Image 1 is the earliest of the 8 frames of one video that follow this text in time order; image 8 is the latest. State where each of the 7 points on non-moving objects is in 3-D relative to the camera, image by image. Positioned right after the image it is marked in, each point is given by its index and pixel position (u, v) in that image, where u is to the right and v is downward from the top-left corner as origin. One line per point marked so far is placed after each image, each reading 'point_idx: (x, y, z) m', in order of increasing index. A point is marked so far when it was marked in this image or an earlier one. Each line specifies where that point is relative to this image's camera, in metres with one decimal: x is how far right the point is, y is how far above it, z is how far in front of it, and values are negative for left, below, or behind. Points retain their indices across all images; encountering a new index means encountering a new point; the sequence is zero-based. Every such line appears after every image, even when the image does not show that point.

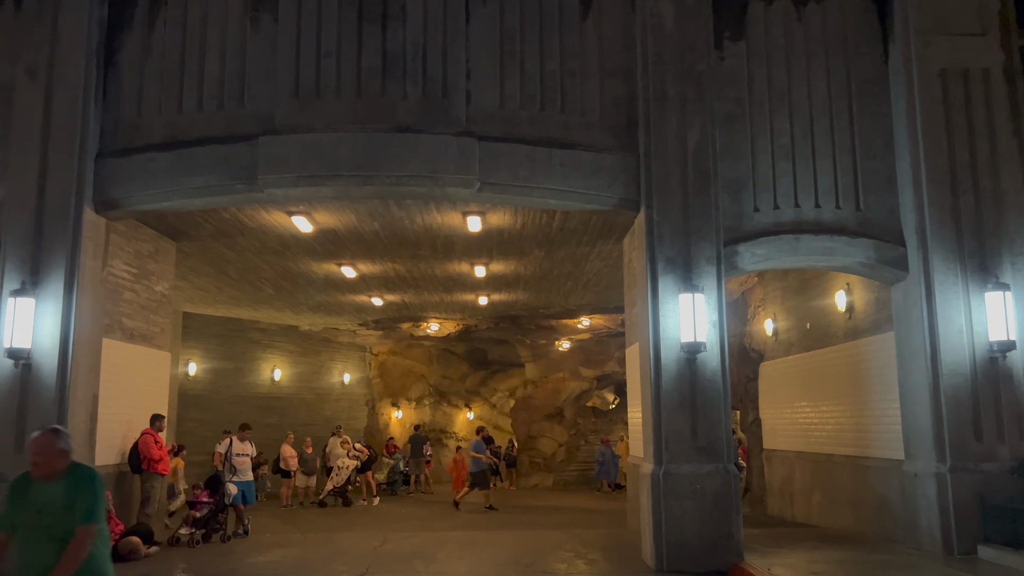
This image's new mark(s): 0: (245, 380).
0: (-6.1, -2.1, +18.5) m
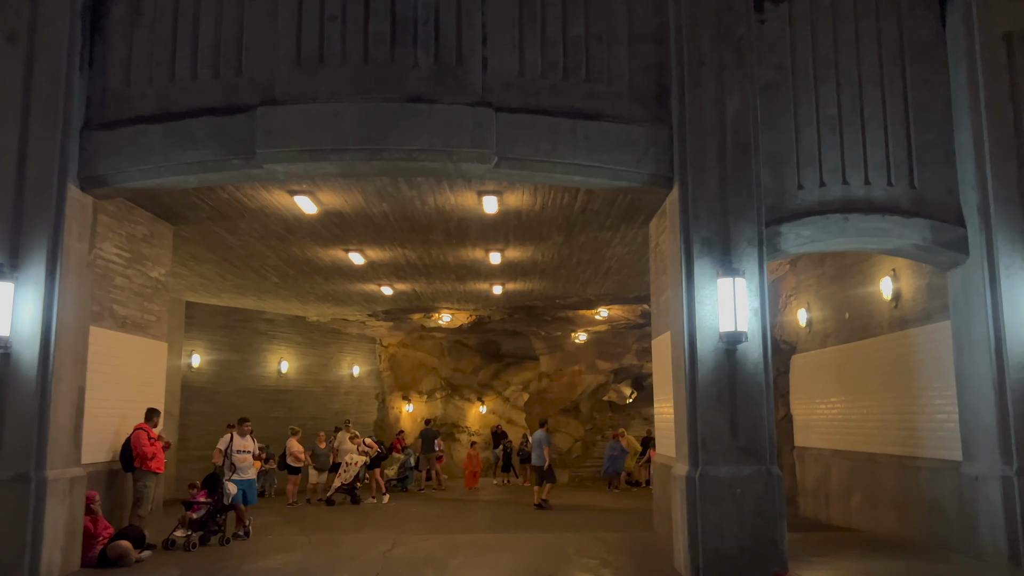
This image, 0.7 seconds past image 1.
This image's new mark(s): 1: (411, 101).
0: (-5.8, -1.9, +17.9) m
1: (-1.0, +1.8, +7.7) m
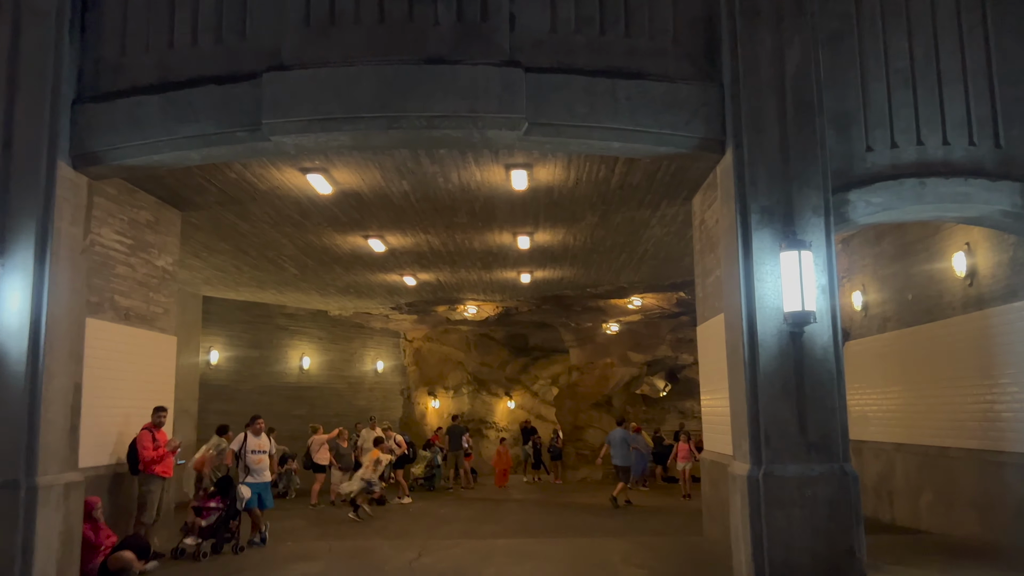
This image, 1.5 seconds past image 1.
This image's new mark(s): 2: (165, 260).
0: (-5.1, -1.7, +17.2) m
1: (-0.7, +1.9, +6.9) m
2: (-4.0, +0.3, +9.3) m
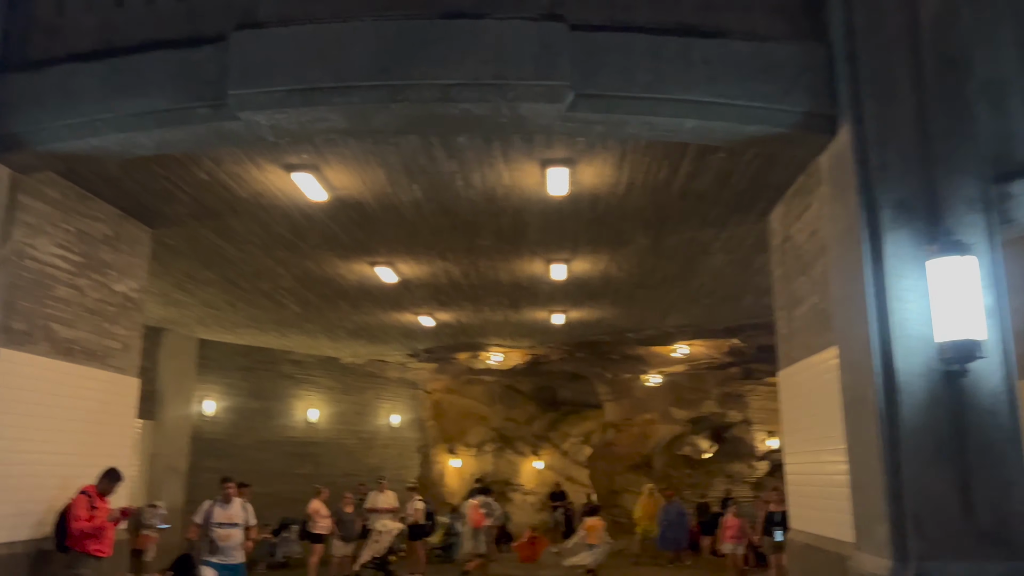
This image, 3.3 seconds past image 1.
0: (-4.6, -2.6, +15.5) m
1: (-0.4, +1.8, +5.3) m
2: (-3.7, 0.0, +7.6) m
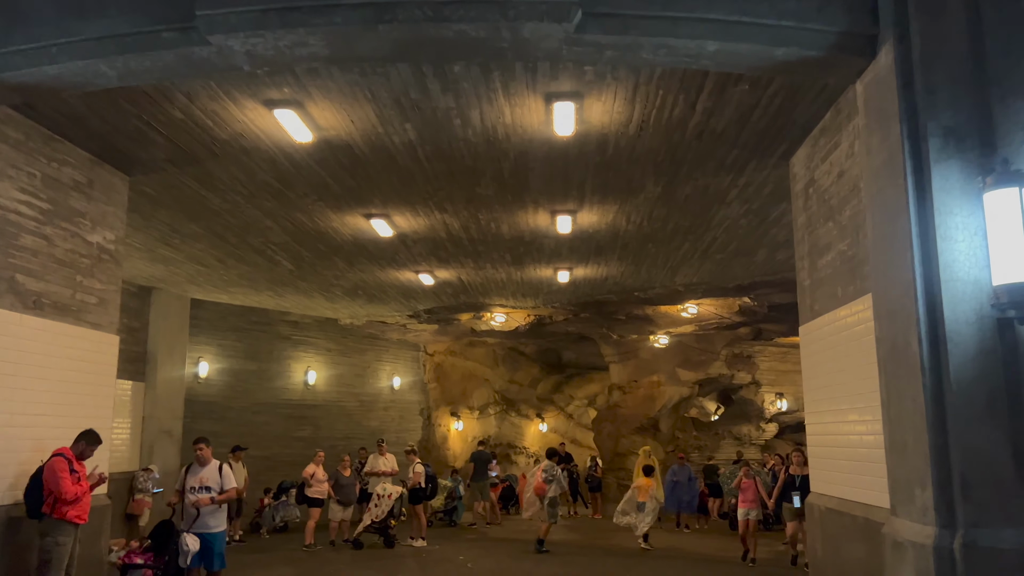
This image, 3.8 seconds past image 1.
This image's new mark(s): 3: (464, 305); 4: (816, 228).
0: (-4.5, -1.8, +15.1) m
1: (-0.4, +2.1, +4.8) m
2: (-3.6, +0.5, +7.2) m
3: (-0.9, -0.3, +15.1) m
4: (+2.4, +0.5, +6.5) m
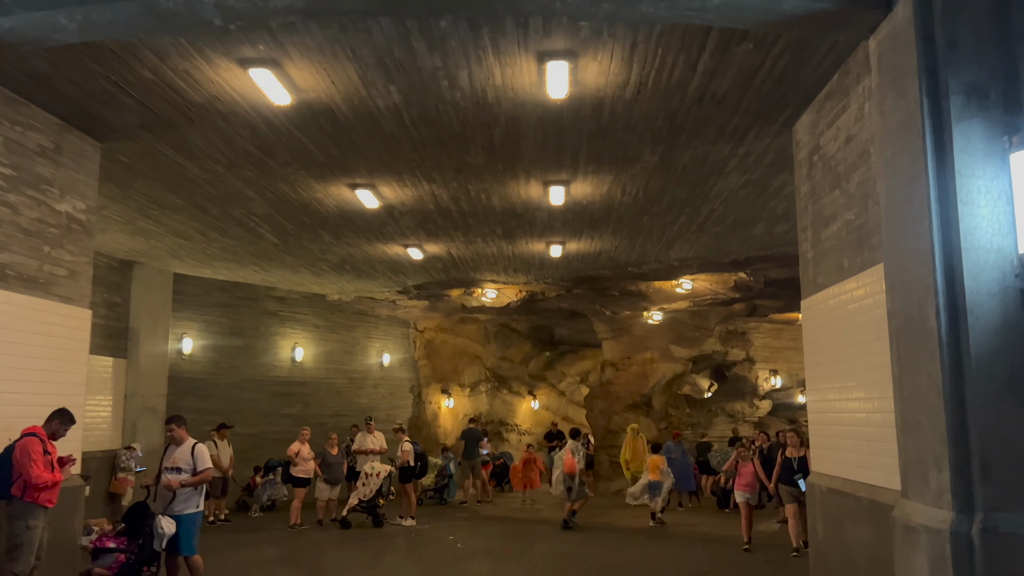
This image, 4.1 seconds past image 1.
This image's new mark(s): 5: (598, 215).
0: (-4.7, -1.3, +14.8) m
1: (-0.5, +2.3, +4.4) m
2: (-3.7, +0.7, +6.8) m
3: (-1.0, +0.1, +14.8) m
4: (+2.4, +0.7, +6.2) m
5: (+1.0, +0.9, +9.8) m
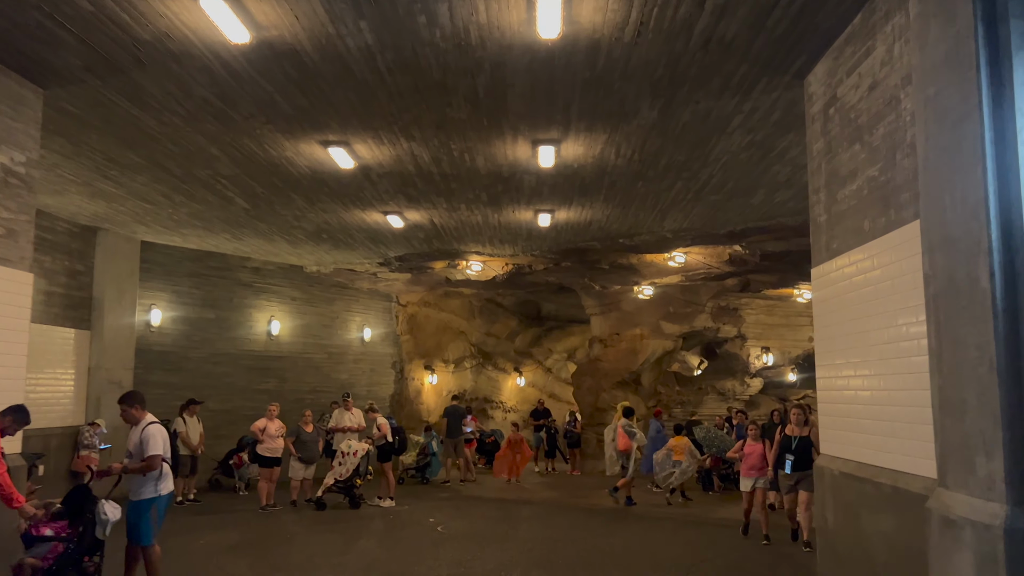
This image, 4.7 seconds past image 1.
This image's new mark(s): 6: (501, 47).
0: (-4.9, -0.8, +14.2) m
1: (-0.5, +2.5, +3.7) m
2: (-3.8, +1.0, +6.1) m
3: (-1.3, +0.6, +14.2) m
4: (+2.3, +0.9, +5.6) m
5: (+0.9, +1.2, +9.2) m
6: (-0.1, +1.7, +5.7) m
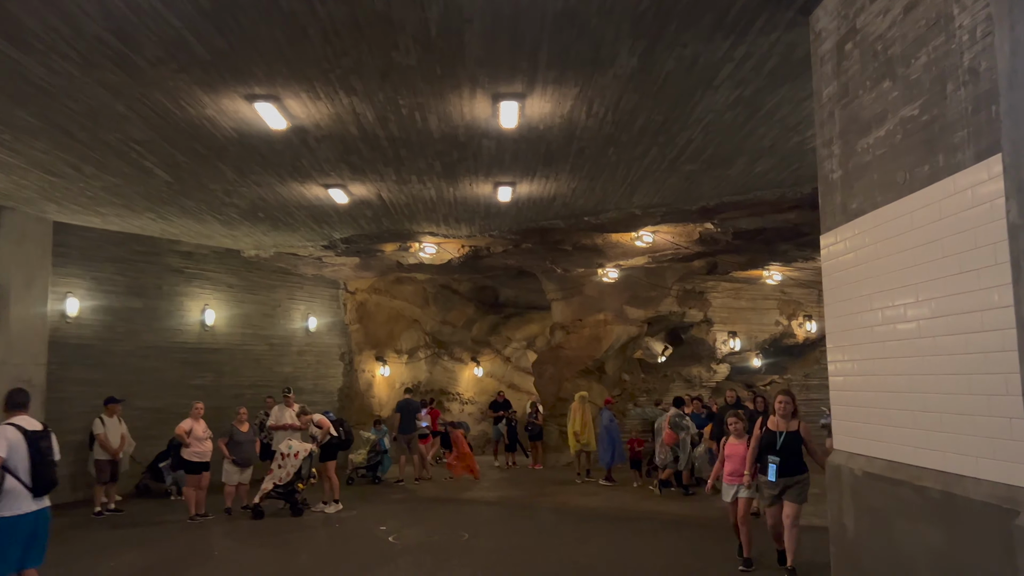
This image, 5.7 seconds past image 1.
0: (-5.6, -0.6, +12.9) m
1: (-0.7, +2.6, +2.7) m
2: (-4.1, +1.1, +4.9) m
3: (-2.0, +0.9, +13.1) m
4: (+2.0, +1.1, +4.7) m
5: (+0.4, +1.5, +8.3) m
6: (-0.3, +1.9, +4.6) m
